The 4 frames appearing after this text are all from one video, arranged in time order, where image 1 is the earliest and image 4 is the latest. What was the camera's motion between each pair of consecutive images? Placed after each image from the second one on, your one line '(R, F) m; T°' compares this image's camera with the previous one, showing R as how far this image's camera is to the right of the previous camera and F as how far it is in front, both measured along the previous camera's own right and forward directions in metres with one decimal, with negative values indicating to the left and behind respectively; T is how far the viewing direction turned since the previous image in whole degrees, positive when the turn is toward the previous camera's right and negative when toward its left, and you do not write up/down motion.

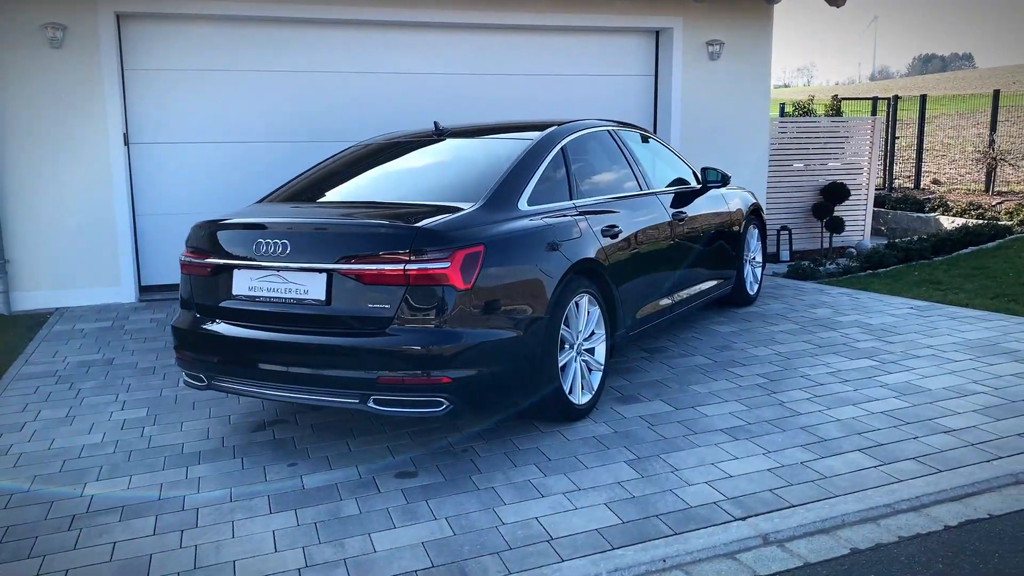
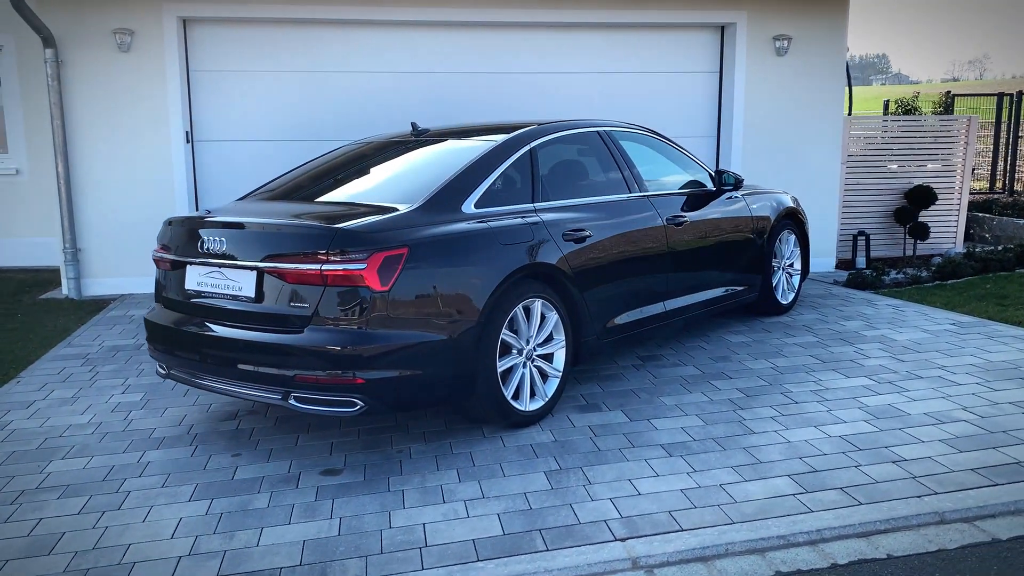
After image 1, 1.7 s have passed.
(+0.9, +0.1) m; -9°
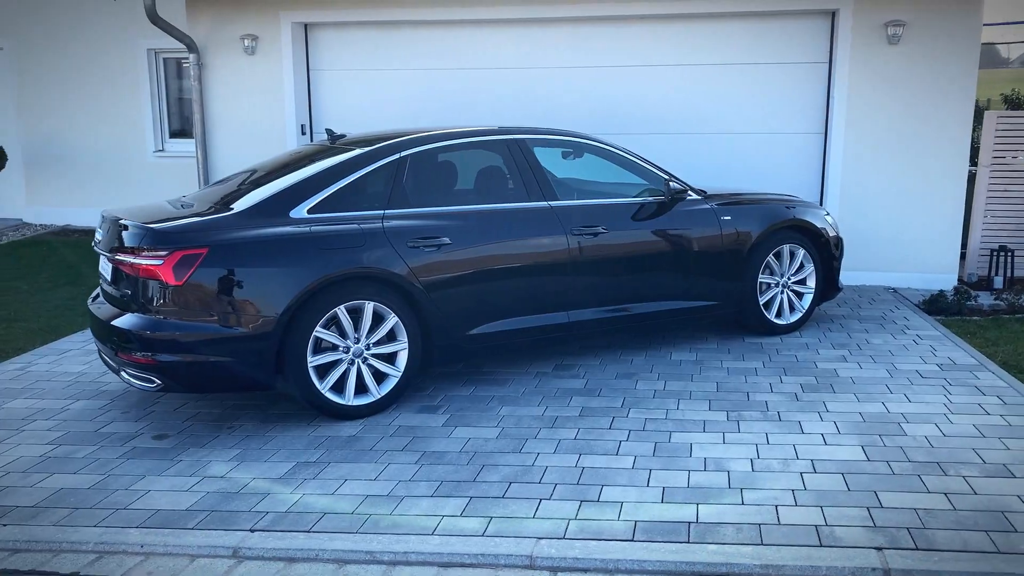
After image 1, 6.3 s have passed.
(+2.5, +0.3) m; -20°
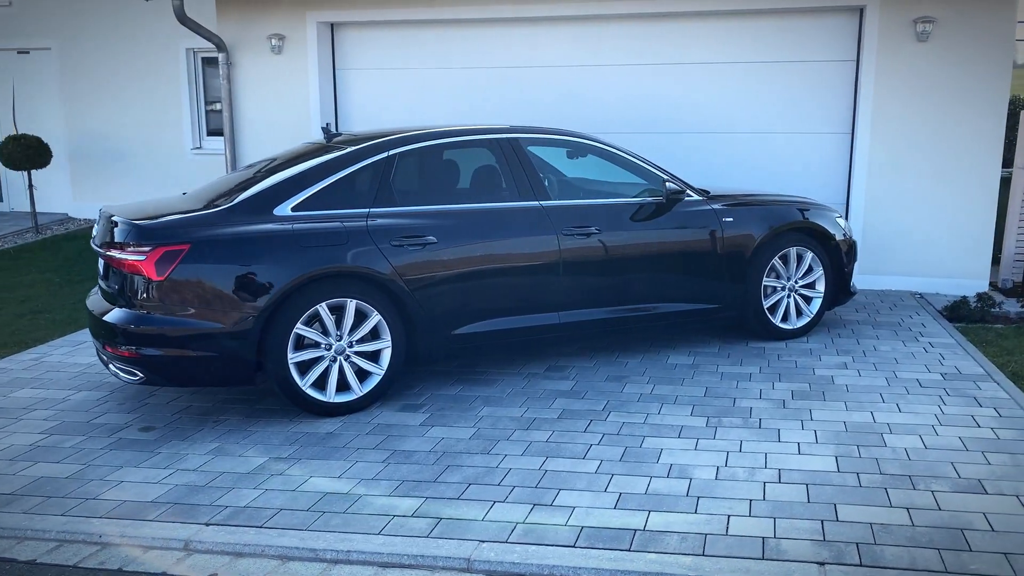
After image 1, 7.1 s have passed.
(+0.4, 0.0) m; -4°
